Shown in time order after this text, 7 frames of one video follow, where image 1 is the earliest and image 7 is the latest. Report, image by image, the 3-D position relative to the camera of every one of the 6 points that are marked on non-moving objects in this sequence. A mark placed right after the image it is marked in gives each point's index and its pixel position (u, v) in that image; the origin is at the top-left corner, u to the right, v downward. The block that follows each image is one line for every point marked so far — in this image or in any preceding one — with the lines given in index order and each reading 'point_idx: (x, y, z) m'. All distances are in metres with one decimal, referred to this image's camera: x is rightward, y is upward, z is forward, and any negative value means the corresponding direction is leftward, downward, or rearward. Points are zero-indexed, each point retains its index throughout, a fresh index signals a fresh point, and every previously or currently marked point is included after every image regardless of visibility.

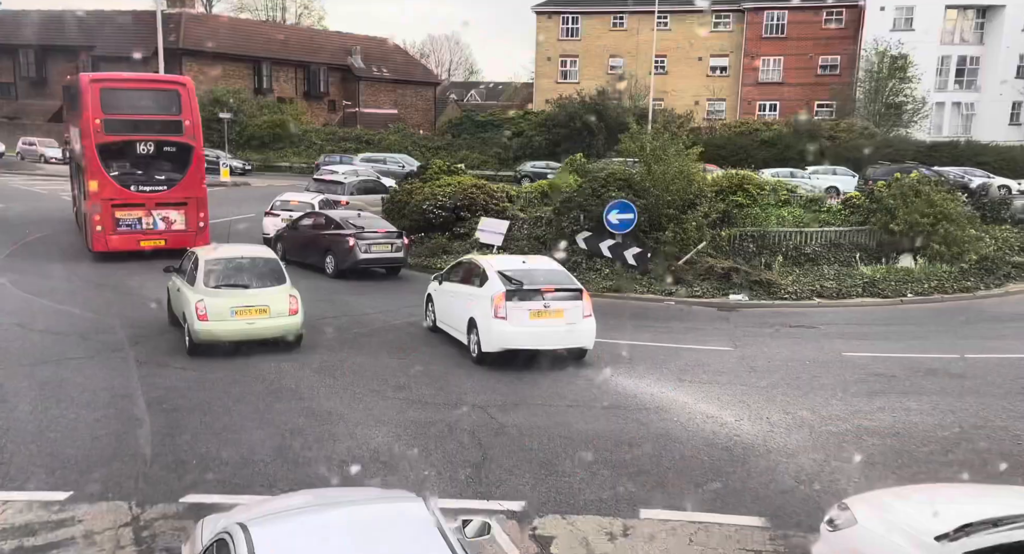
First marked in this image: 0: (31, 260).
0: (-11.9, +0.4, +19.7) m
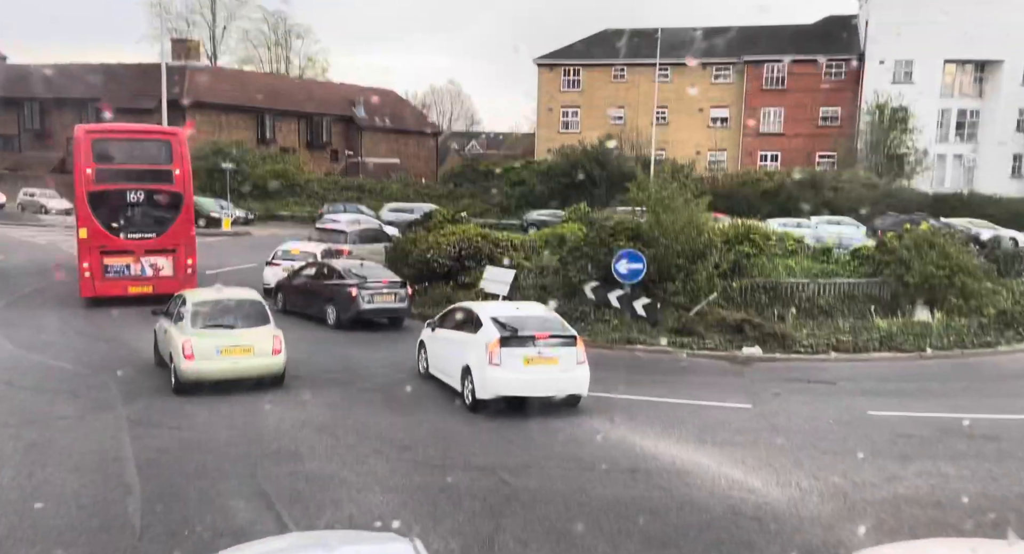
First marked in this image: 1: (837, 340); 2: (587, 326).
0: (-11.7, -0.8, +19.3) m
1: (+6.2, -1.2, +15.2) m
2: (+1.6, -1.0, +16.7) m
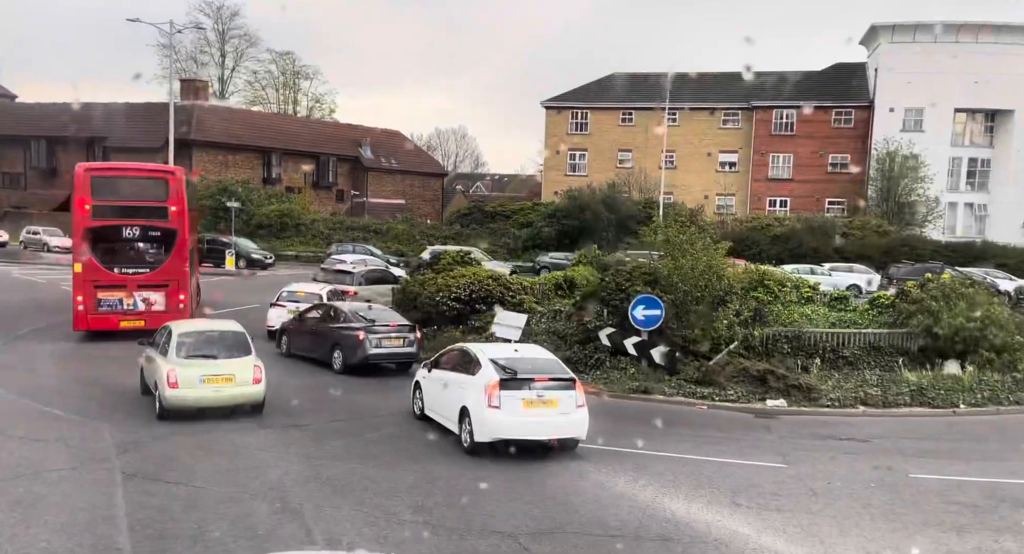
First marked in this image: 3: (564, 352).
0: (-11.5, -1.7, +18.7) m
1: (+6.4, -2.1, +14.5) m
2: (+1.8, -2.0, +16.1) m
3: (+1.1, -1.6, +17.1) m
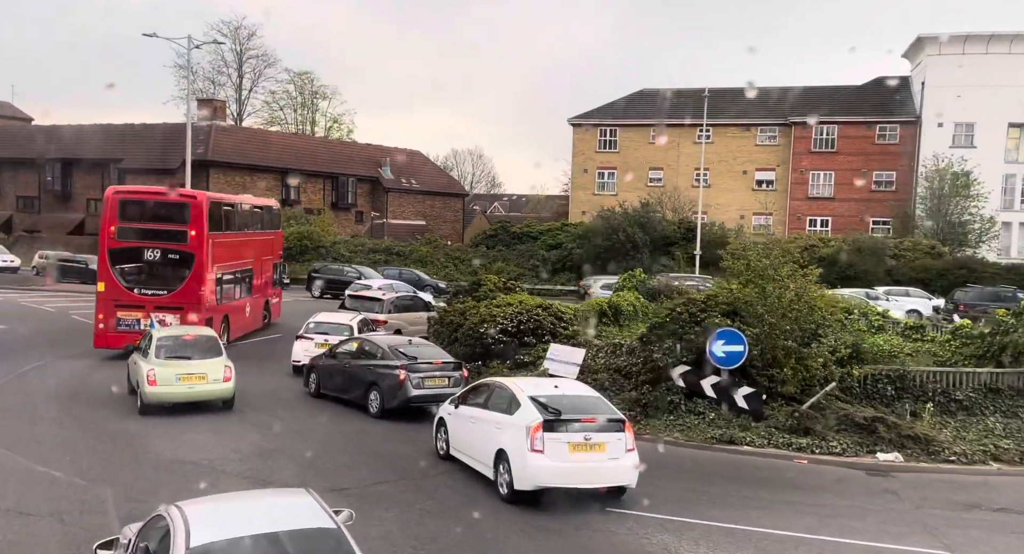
0: (-10.3, -2.4, +16.9) m
1: (+7.5, -2.6, +12.4) m
2: (+2.9, -2.5, +14.1) m
3: (+2.2, -2.2, +15.1) m
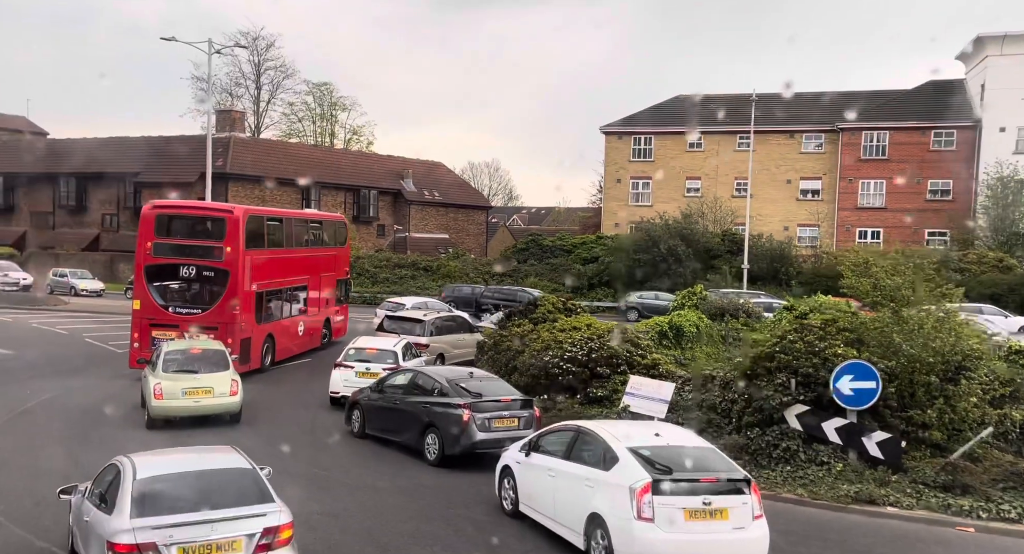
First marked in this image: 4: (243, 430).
0: (-9.0, -2.8, +14.8) m
1: (+8.8, -2.9, +10.0) m
2: (+4.2, -2.9, +11.8) m
3: (+3.5, -2.6, +12.8) m
4: (-5.4, -3.0, +16.0) m
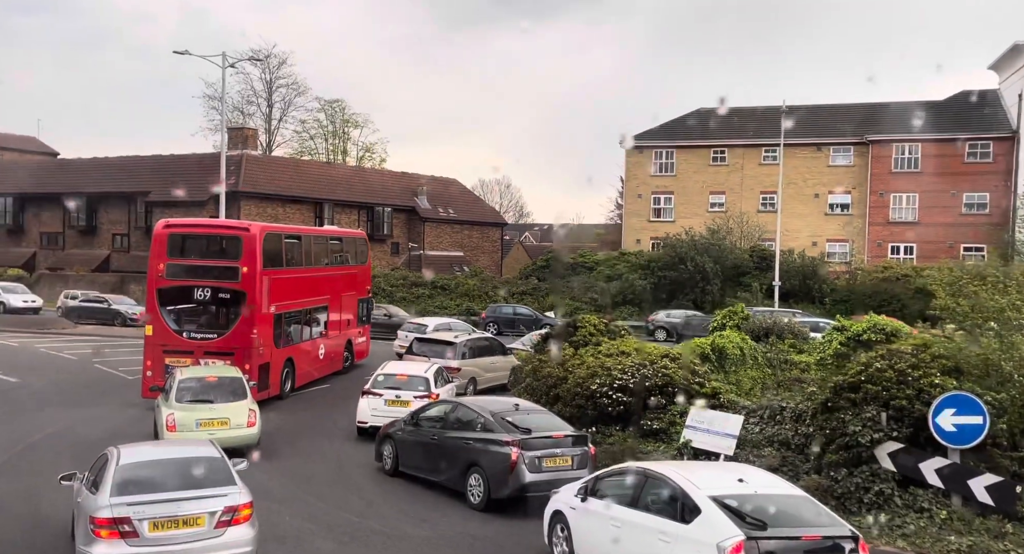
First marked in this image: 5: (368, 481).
0: (-8.2, -3.3, +13.5) m
1: (+9.5, -3.1, +8.6) m
2: (+5.0, -3.2, +10.3) m
3: (+4.3, -2.9, +11.4) m
4: (-4.6, -3.4, +14.6) m
5: (-2.4, -3.5, +13.6) m
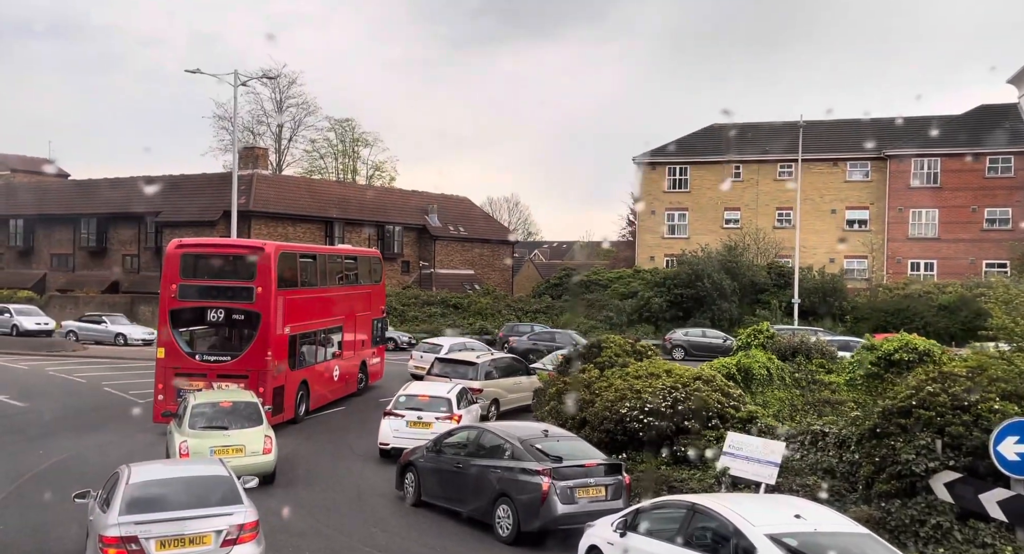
0: (-7.7, -3.6, +13.0) m
1: (+9.9, -3.3, +7.9) m
2: (+5.4, -3.4, +9.7) m
3: (+4.8, -3.1, +10.8) m
4: (-4.1, -3.8, +14.1) m
5: (-2.0, -3.8, +13.0) m
